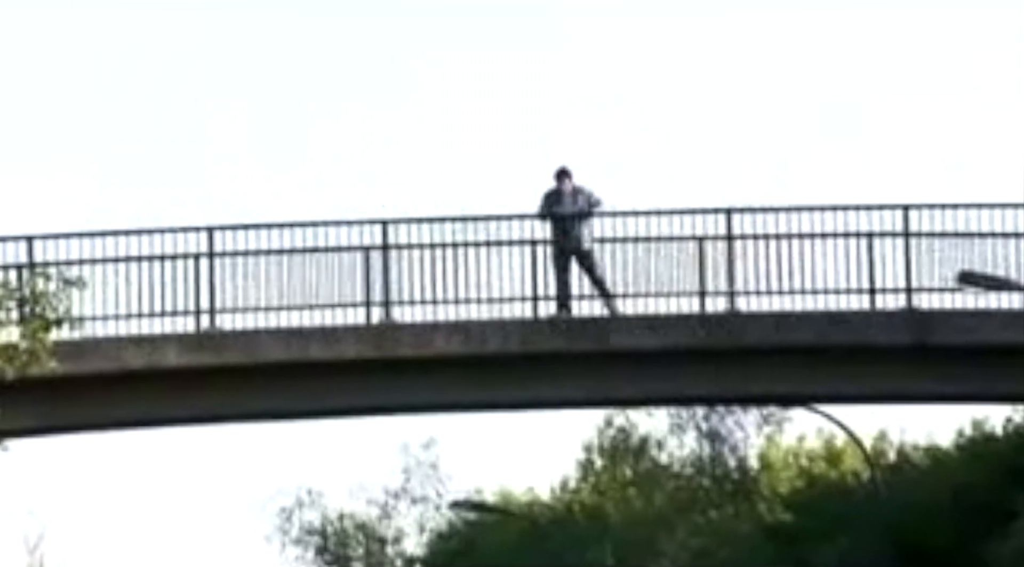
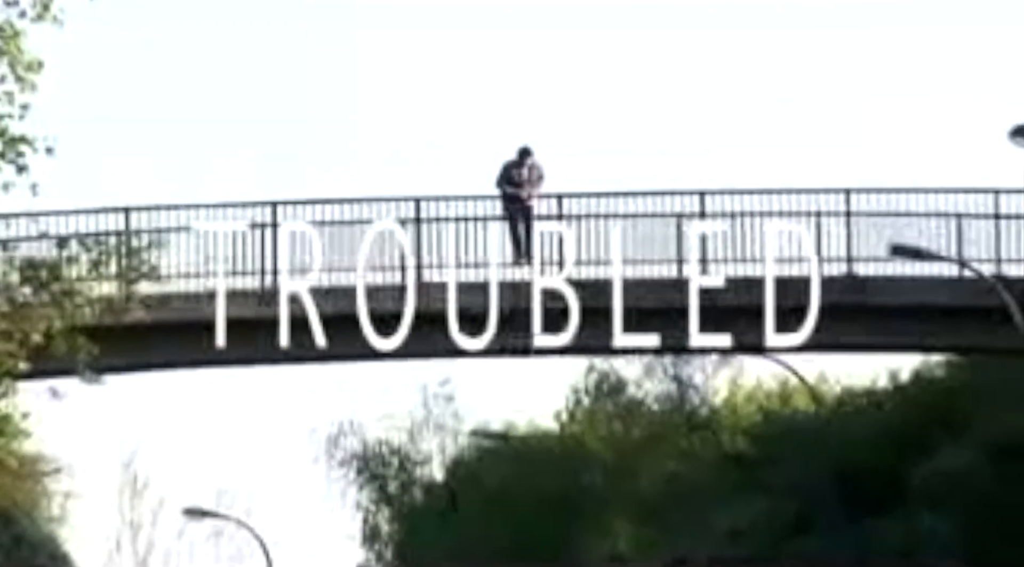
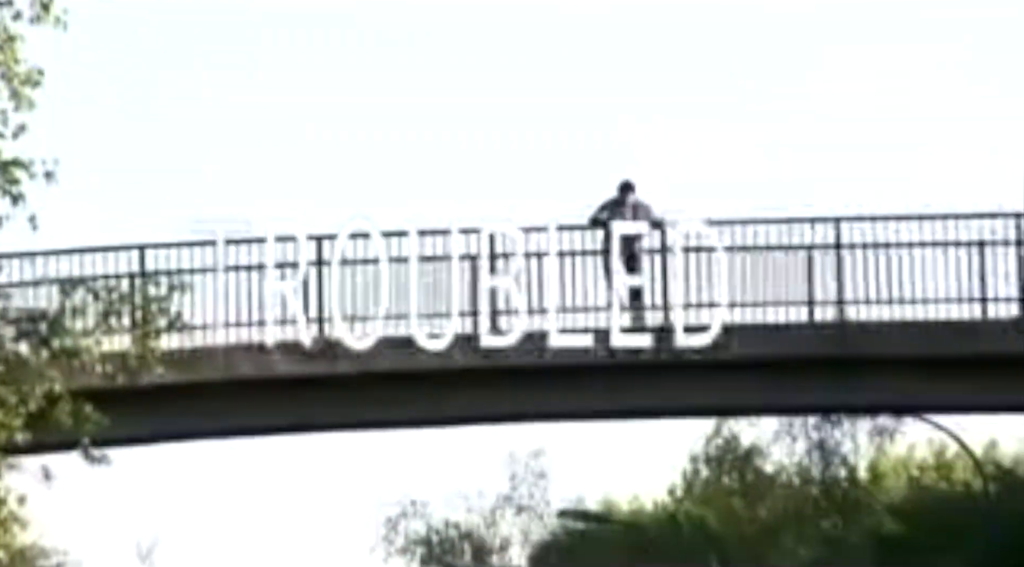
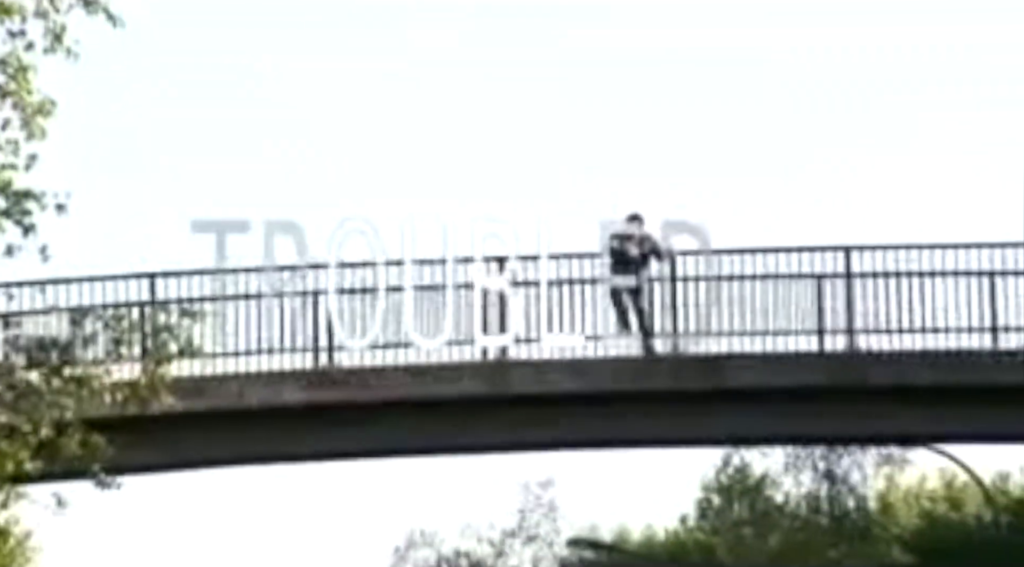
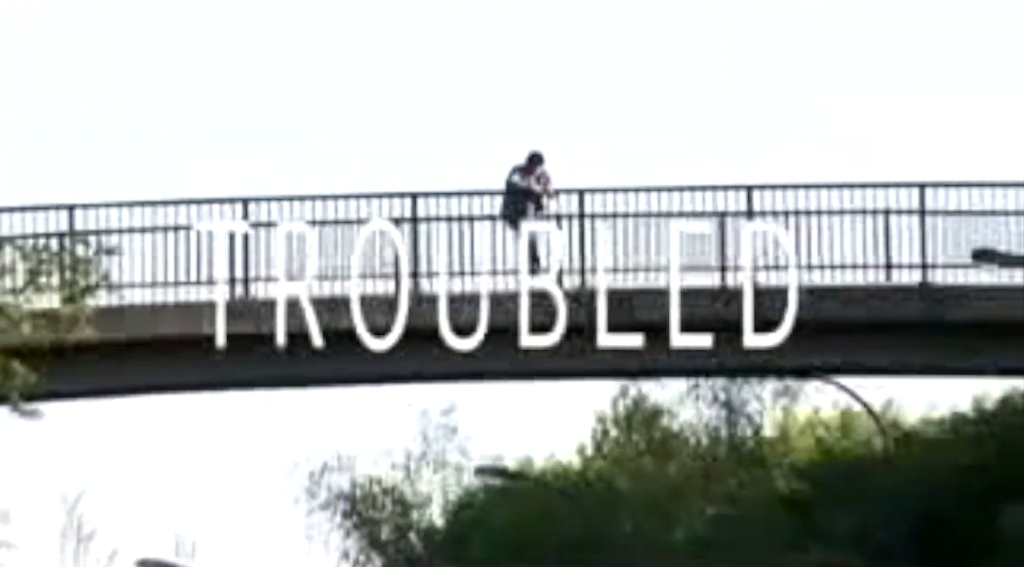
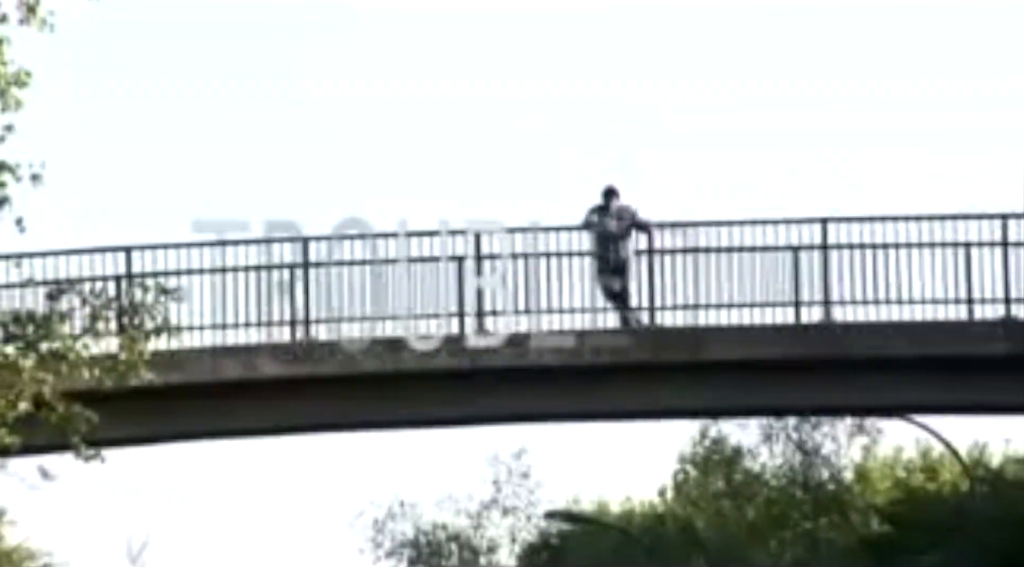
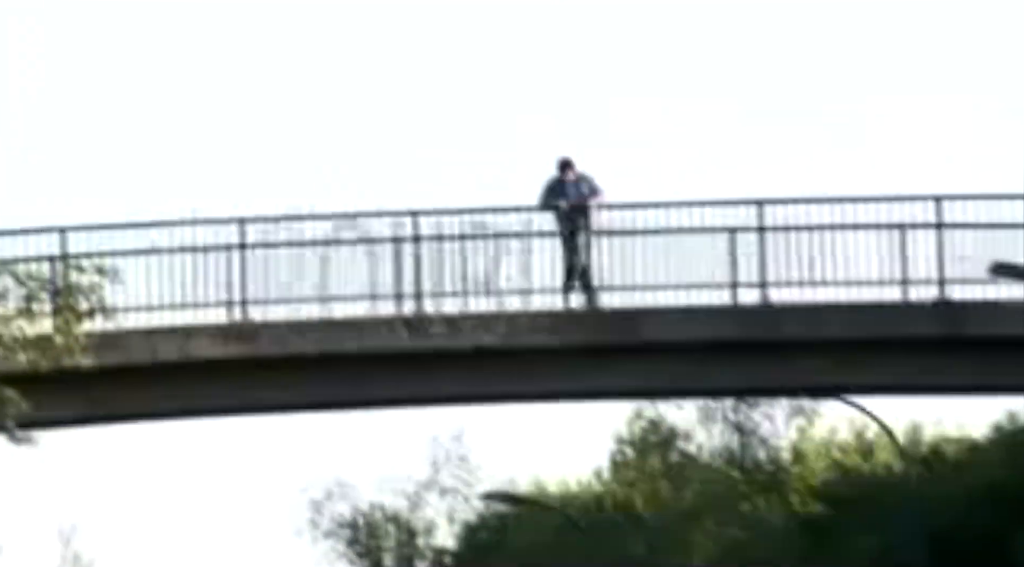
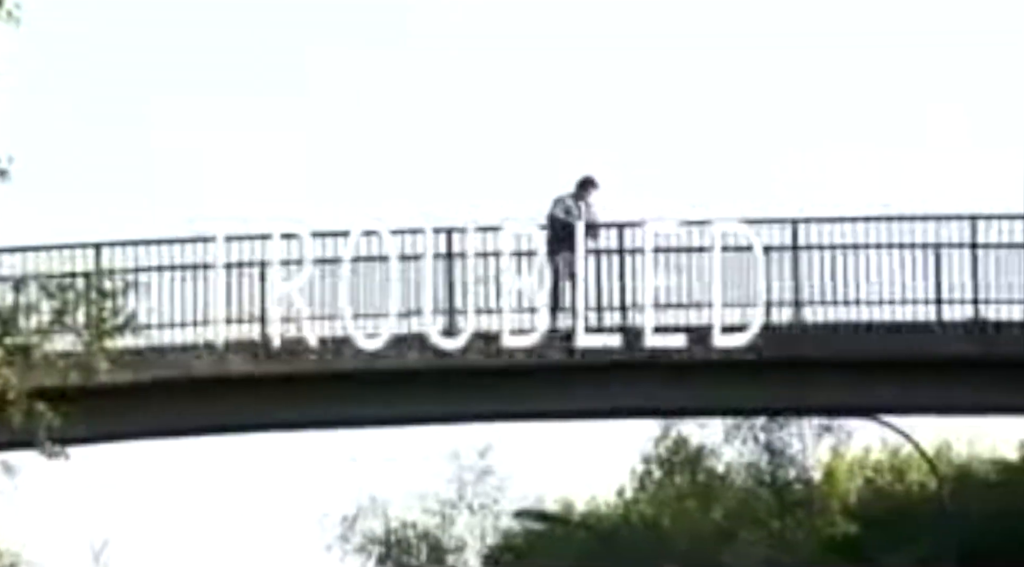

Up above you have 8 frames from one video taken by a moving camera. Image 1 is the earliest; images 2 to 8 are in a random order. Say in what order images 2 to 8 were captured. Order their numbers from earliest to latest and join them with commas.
7, 6, 4, 3, 8, 5, 2
